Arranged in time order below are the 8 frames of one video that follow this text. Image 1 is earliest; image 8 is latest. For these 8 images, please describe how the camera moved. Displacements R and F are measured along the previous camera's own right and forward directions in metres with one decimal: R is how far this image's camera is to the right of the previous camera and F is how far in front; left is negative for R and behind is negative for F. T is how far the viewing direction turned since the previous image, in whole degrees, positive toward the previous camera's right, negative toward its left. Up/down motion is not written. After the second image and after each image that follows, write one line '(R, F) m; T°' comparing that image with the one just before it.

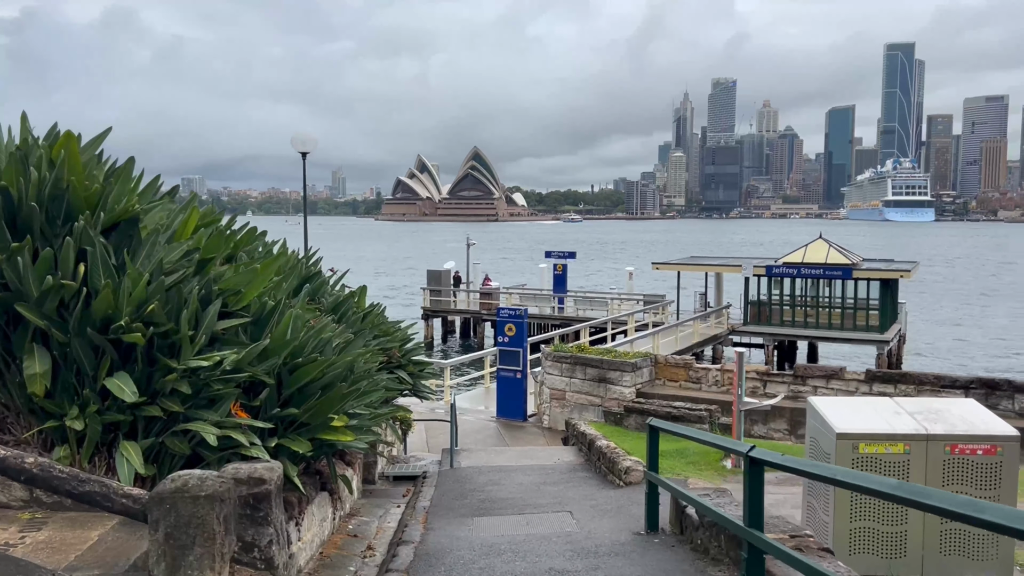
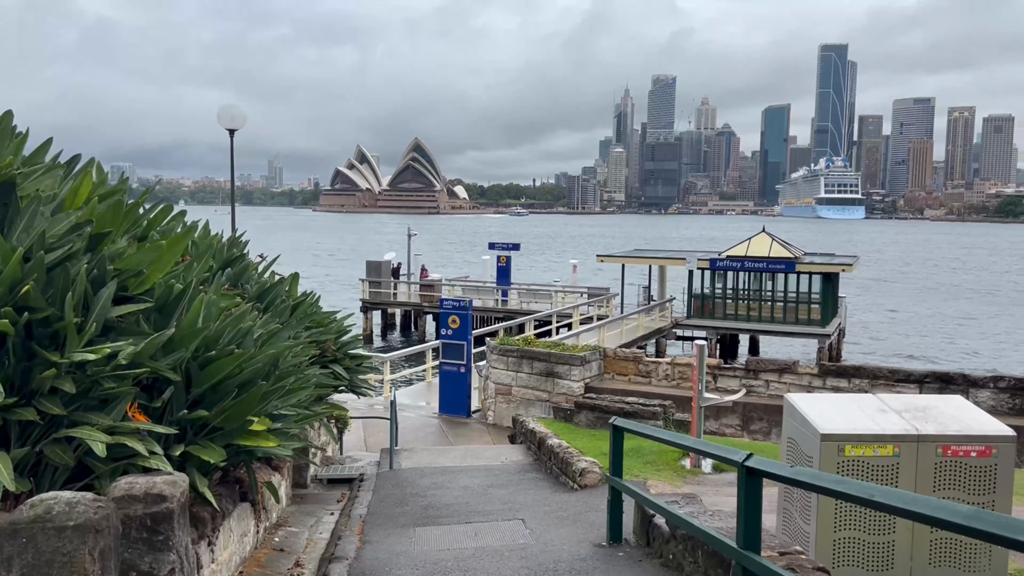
(0.0, +0.6) m; +4°
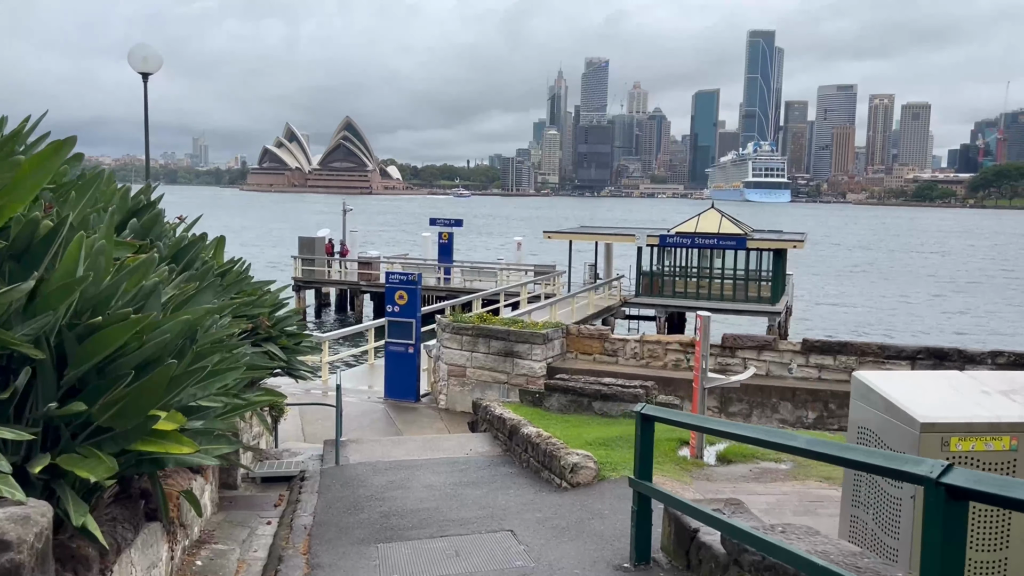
(-0.3, +1.2) m; +5°
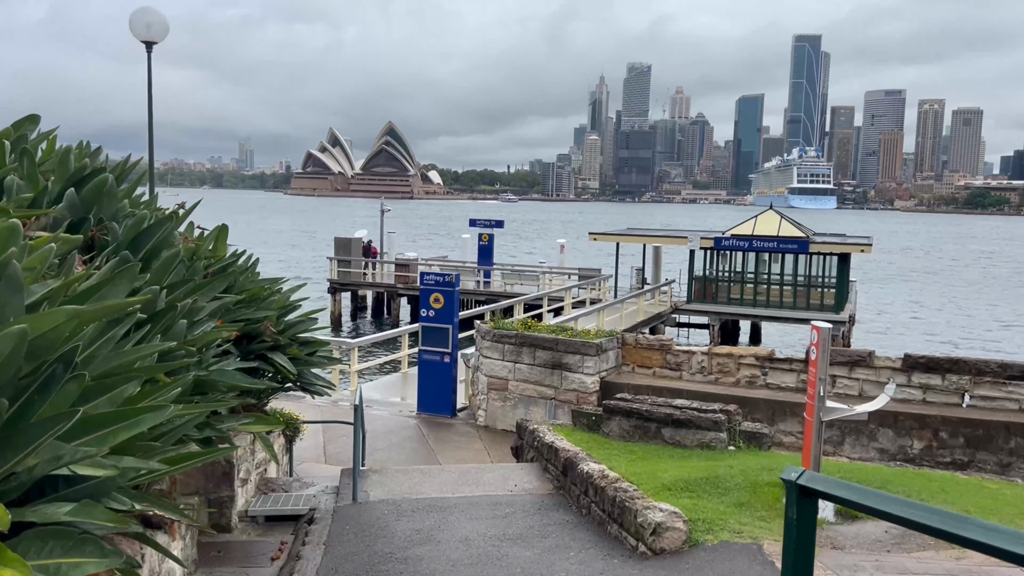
(-0.1, +1.4) m; -3°
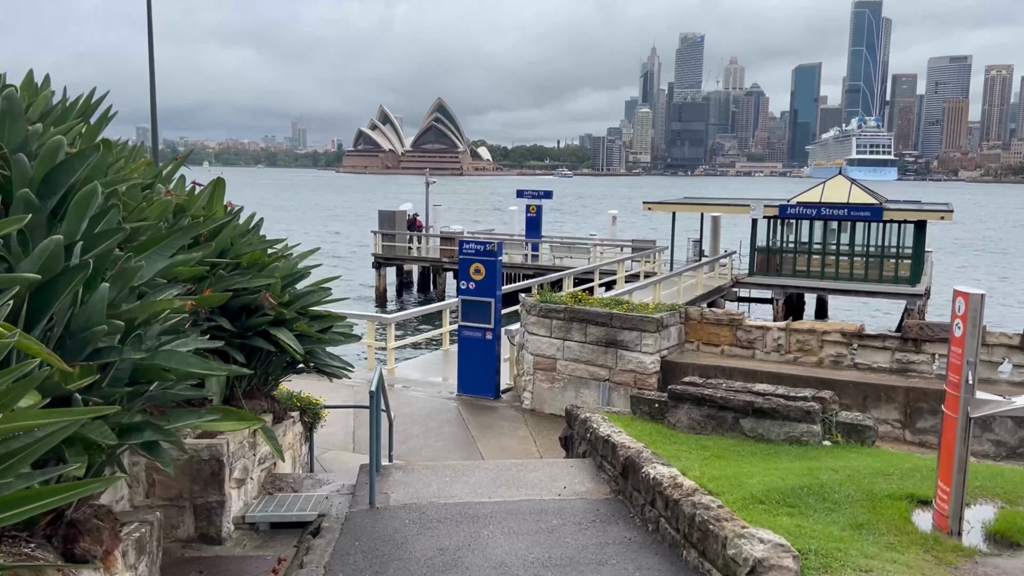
(0.0, +1.2) m; -3°
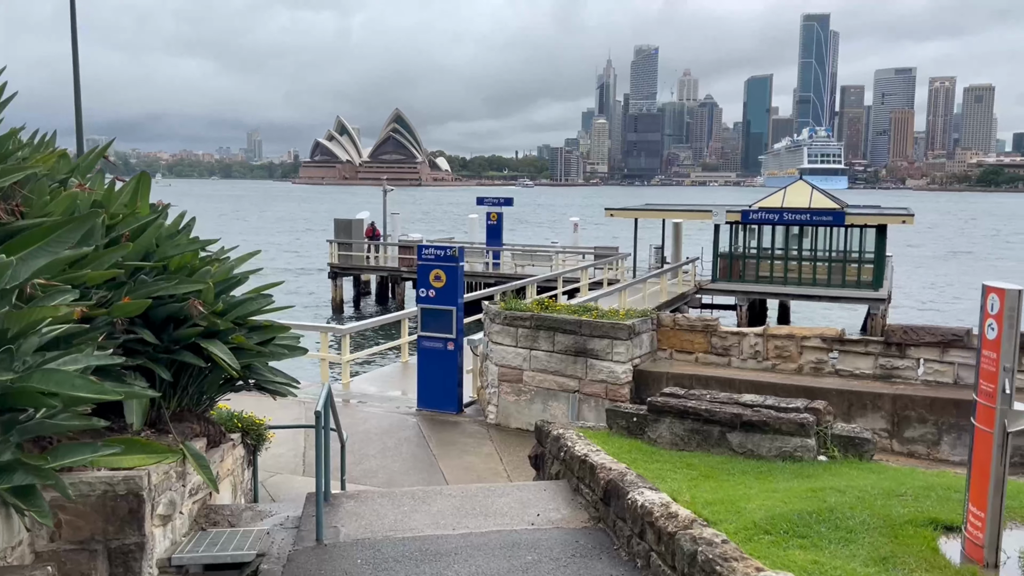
(0.0, +0.6) m; +3°
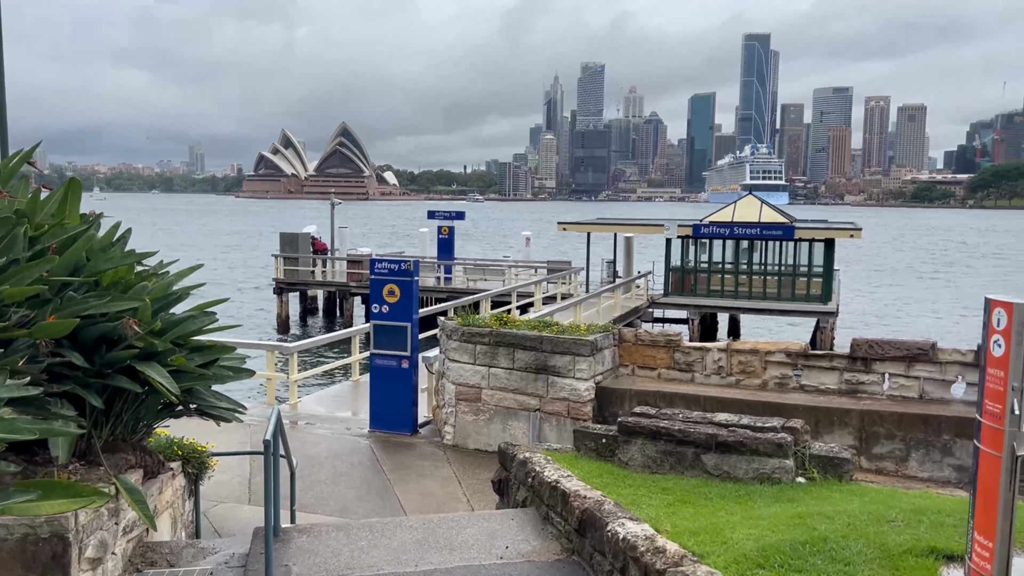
(-0.1, +0.3) m; +3°
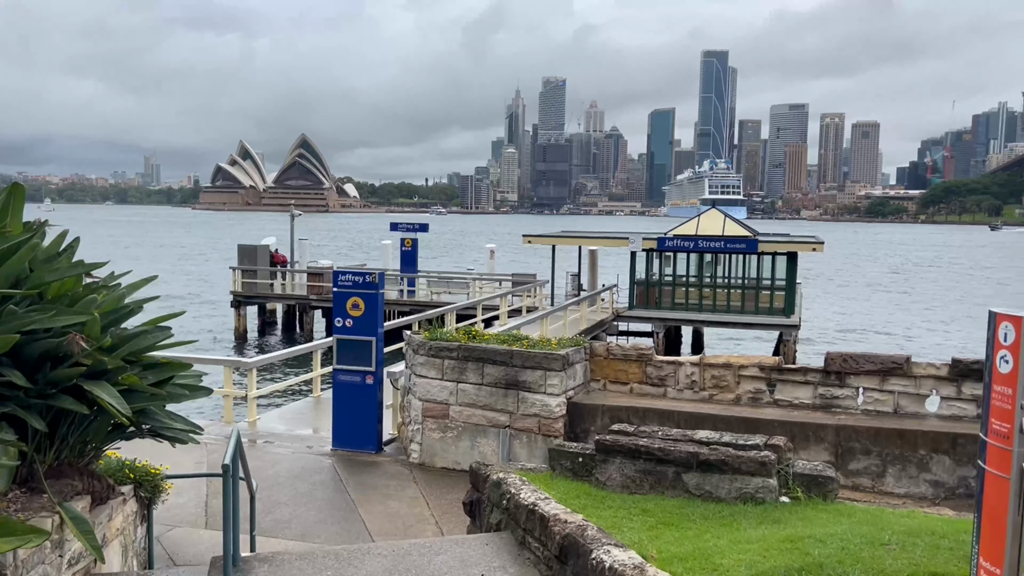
(-0.1, +0.2) m; +3°
